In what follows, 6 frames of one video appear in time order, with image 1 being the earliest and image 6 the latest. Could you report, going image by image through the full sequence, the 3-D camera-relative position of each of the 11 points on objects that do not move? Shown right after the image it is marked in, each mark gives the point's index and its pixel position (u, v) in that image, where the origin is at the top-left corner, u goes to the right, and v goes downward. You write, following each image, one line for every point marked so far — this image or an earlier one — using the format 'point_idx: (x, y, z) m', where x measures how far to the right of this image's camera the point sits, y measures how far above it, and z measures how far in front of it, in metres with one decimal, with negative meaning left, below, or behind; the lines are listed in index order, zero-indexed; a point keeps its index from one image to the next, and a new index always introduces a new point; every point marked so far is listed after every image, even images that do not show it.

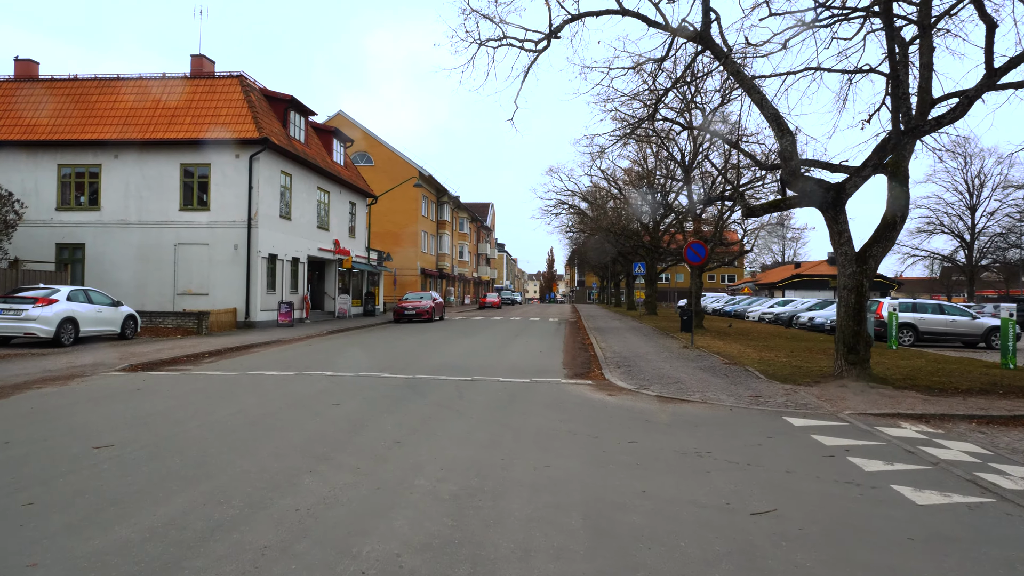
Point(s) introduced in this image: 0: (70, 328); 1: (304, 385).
0: (-9.1, -0.8, +16.3) m
1: (-2.8, -1.3, +10.5) m
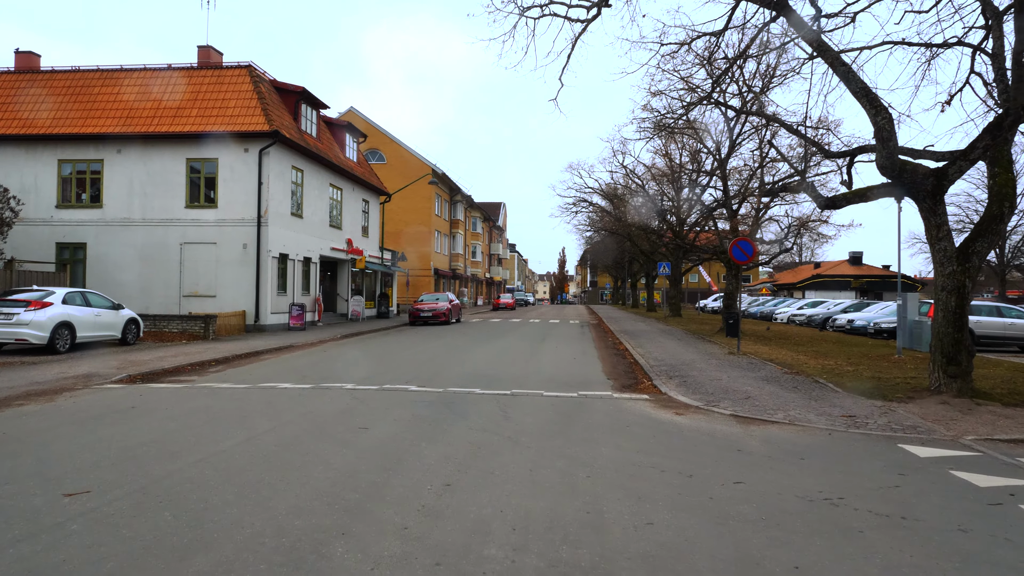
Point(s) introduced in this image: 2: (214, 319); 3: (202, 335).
0: (-8.5, -0.9, +15.0) m
1: (-2.2, -1.3, +9.1) m
2: (-7.4, -0.8, +19.6) m
3: (-7.6, -1.2, +19.3) m
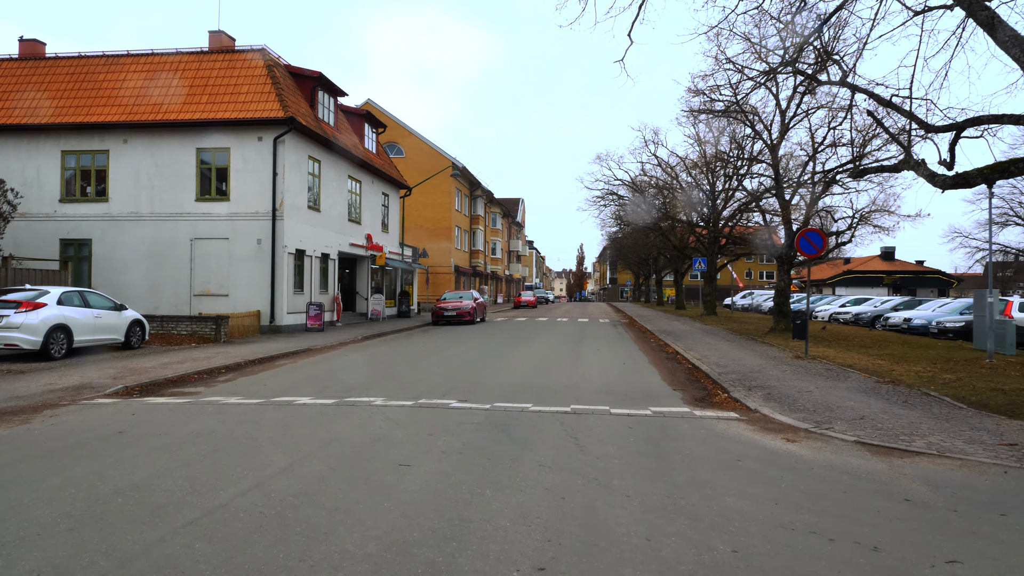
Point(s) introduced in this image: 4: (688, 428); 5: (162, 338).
0: (-7.8, -0.9, +13.6) m
1: (-1.6, -1.3, +7.6) m
2: (-6.5, -0.8, +18.1) m
3: (-6.7, -1.1, +17.9) m
4: (+1.6, -1.3, +7.5) m
5: (-7.8, -1.1, +17.6) m
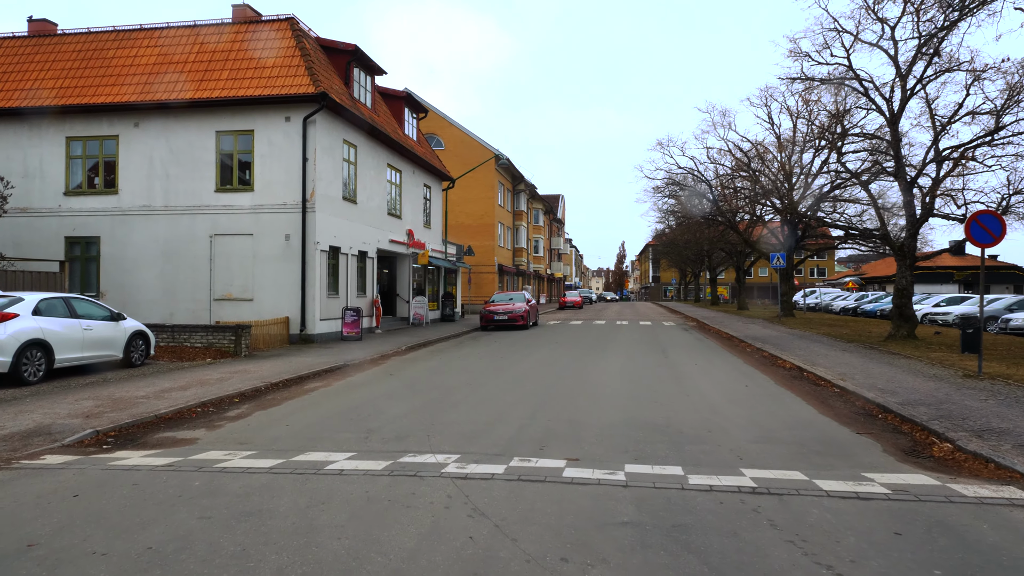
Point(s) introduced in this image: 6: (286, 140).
0: (-6.5, -0.9, +10.8) m
1: (-0.6, -1.3, +4.6) m
2: (-5.1, -0.8, +15.3) m
3: (-5.3, -1.2, +15.1) m
4: (+2.6, -1.3, +4.3) m
5: (-6.4, -1.2, +14.8) m
6: (-5.3, +3.4, +18.4) m
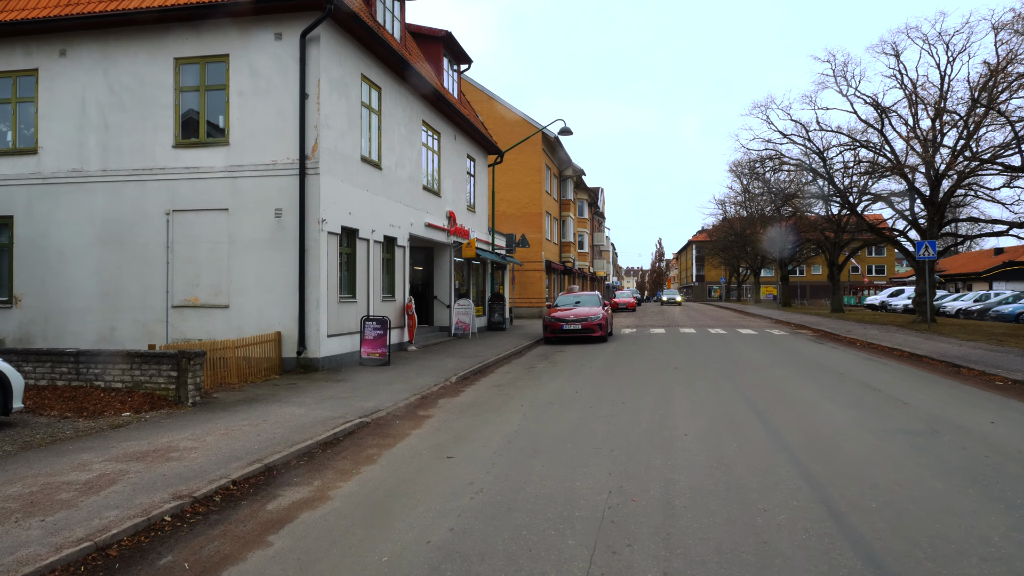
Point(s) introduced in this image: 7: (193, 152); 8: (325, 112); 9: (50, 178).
0: (-5.1, -1.0, +4.9) m
1: (+0.6, -1.3, -1.6) m
2: (-3.6, -0.8, +9.3) m
3: (-3.8, -1.2, +9.1) m
4: (+3.8, -1.3, -1.9) m
5: (-4.9, -1.2, +8.8) m
6: (-3.7, +3.4, +12.4) m
7: (-5.1, +2.2, +12.7) m
8: (-2.9, +2.7, +12.4) m
9: (-7.7, +1.8, +13.2) m
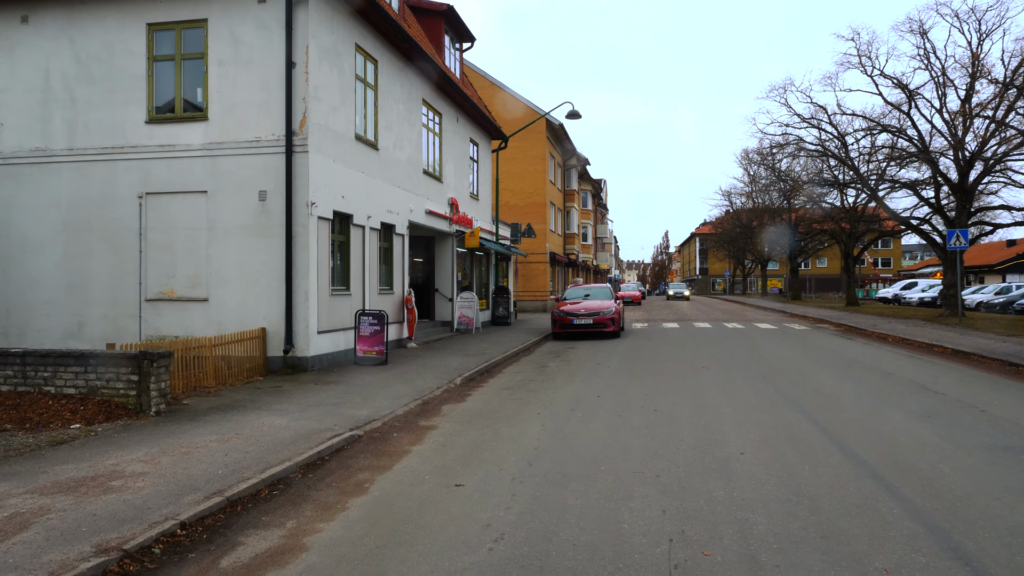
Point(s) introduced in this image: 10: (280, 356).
0: (-5.0, -0.9, +3.6) m
1: (+0.8, -1.3, -2.8) m
2: (-3.5, -0.7, +8.0) m
3: (-3.7, -1.1, +7.8) m
4: (+3.9, -1.3, -3.2) m
5: (-4.7, -1.1, +7.6) m
6: (-3.6, +3.6, +11.1) m
7: (-5.0, +2.3, +11.4) m
8: (-2.8, +2.9, +11.2) m
9: (-7.6, +2.0, +11.9) m
10: (-3.2, -0.9, +10.9) m
